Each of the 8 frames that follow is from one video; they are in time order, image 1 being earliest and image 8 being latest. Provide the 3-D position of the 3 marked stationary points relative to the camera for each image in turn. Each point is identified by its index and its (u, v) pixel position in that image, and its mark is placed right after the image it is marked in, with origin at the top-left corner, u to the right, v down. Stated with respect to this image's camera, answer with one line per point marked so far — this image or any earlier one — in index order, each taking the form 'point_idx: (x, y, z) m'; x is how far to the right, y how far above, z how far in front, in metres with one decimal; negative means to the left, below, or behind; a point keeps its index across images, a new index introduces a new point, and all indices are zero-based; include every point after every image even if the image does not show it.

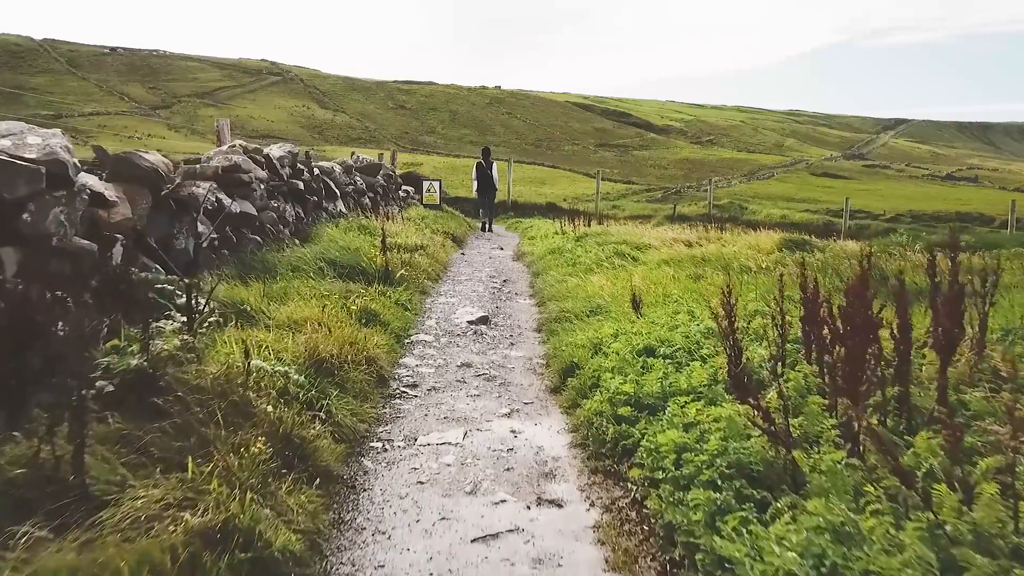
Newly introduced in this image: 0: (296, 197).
0: (-3.5, +1.5, +13.9) m
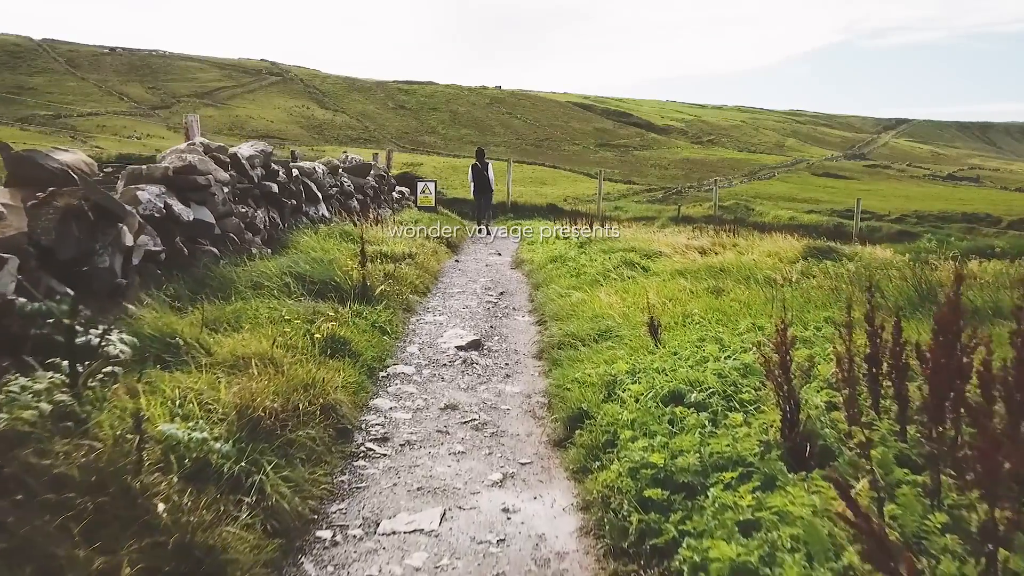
0: (-3.5, +1.3, +12.5) m
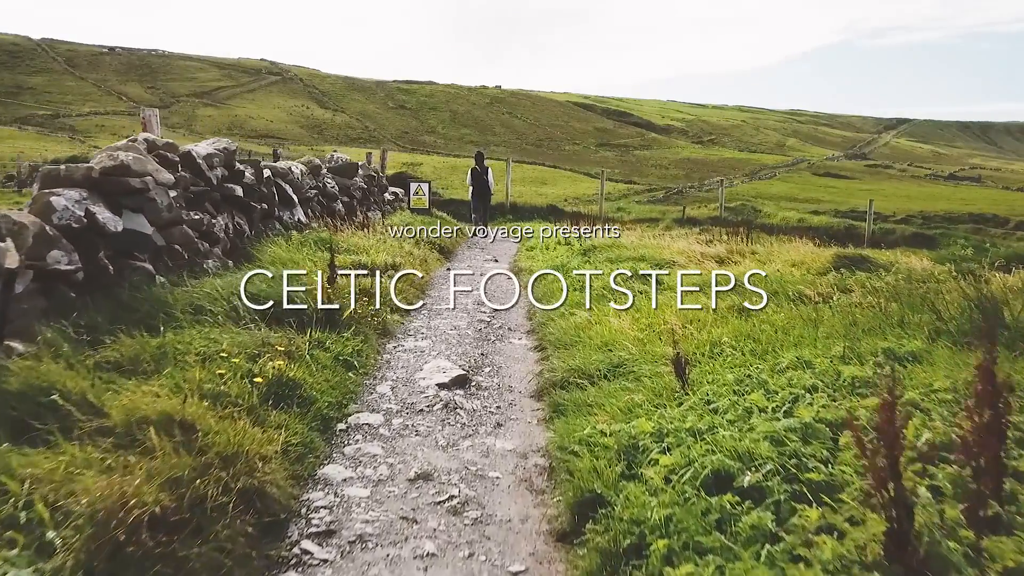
0: (-3.6, +1.1, +11.1) m
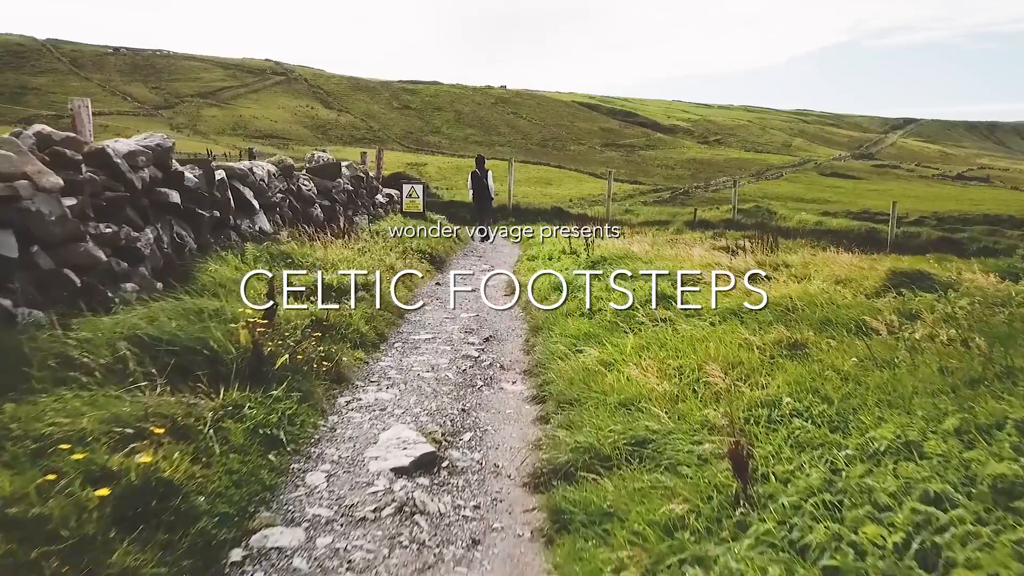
0: (-3.6, +0.8, +9.1) m
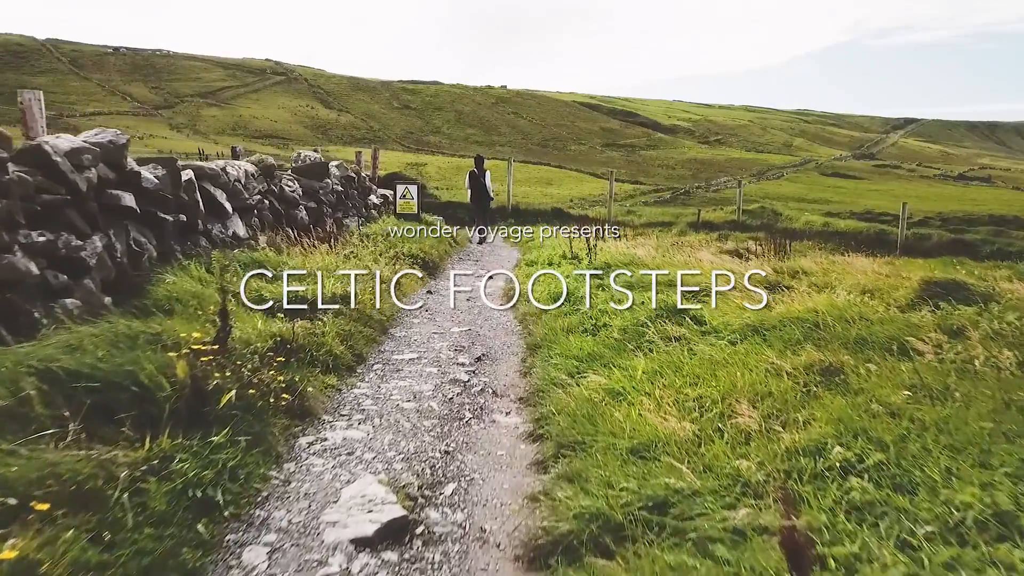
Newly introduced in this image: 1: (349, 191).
0: (-3.7, +0.7, +8.2) m
1: (-3.7, +2.2, +19.7) m
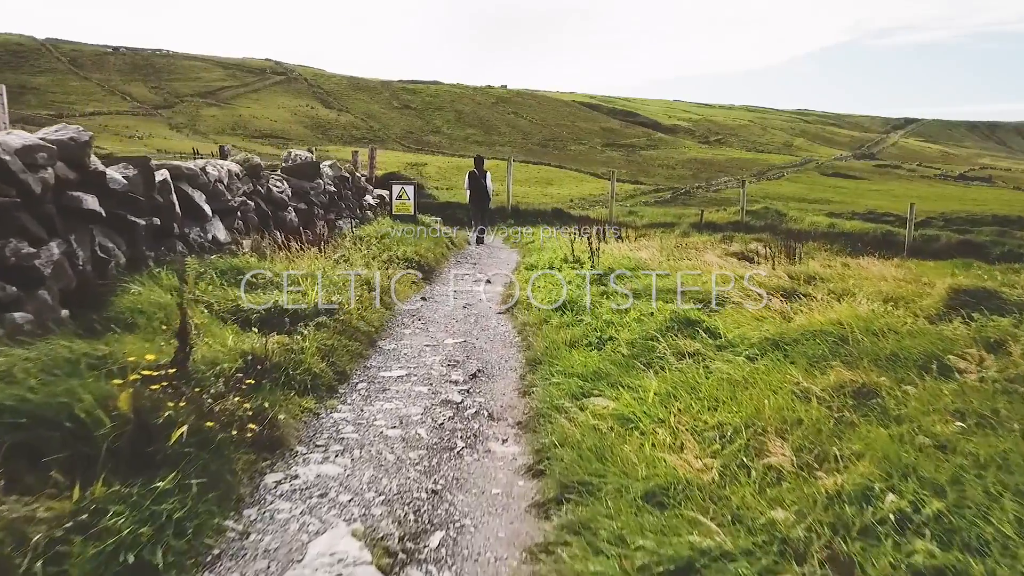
0: (-3.7, +0.6, +7.5) m
1: (-3.7, +2.1, +19.0) m
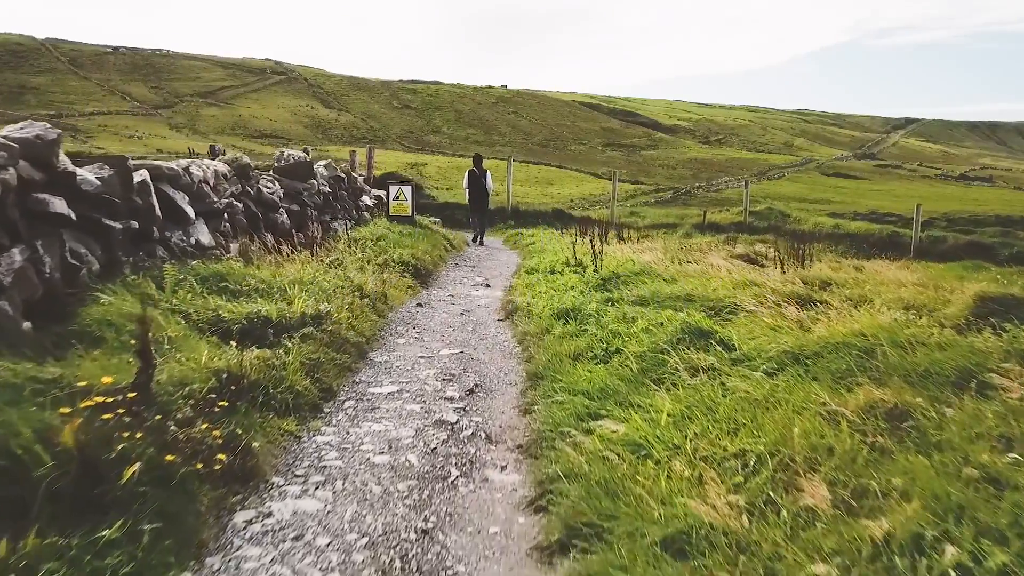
0: (-3.7, +0.5, +7.0) m
1: (-3.7, +2.1, +18.5) m
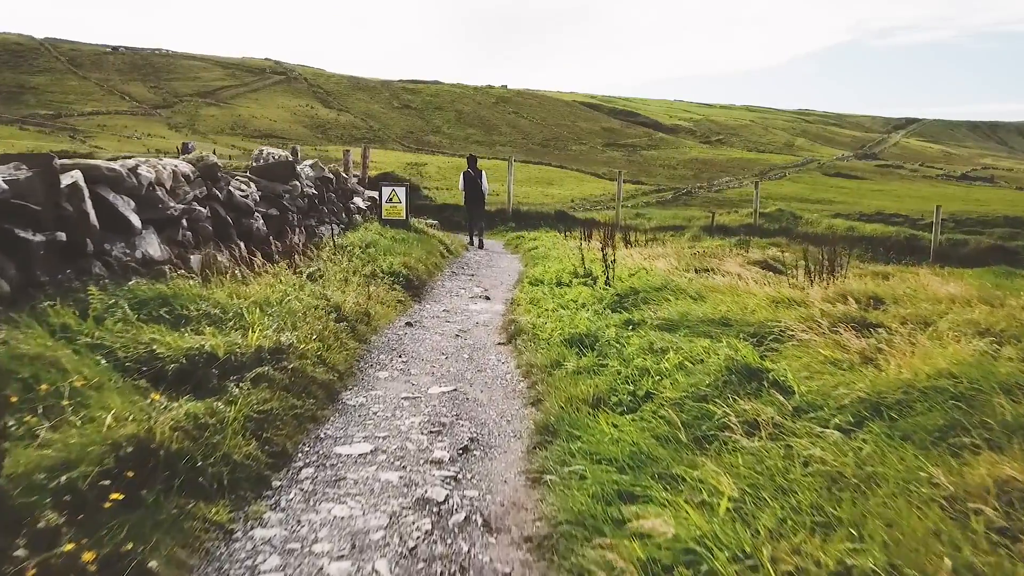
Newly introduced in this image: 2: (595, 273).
0: (-3.7, +0.3, +5.6) m
1: (-3.7, +1.9, +17.1) m
2: (+1.3, +0.2, +13.5) m
